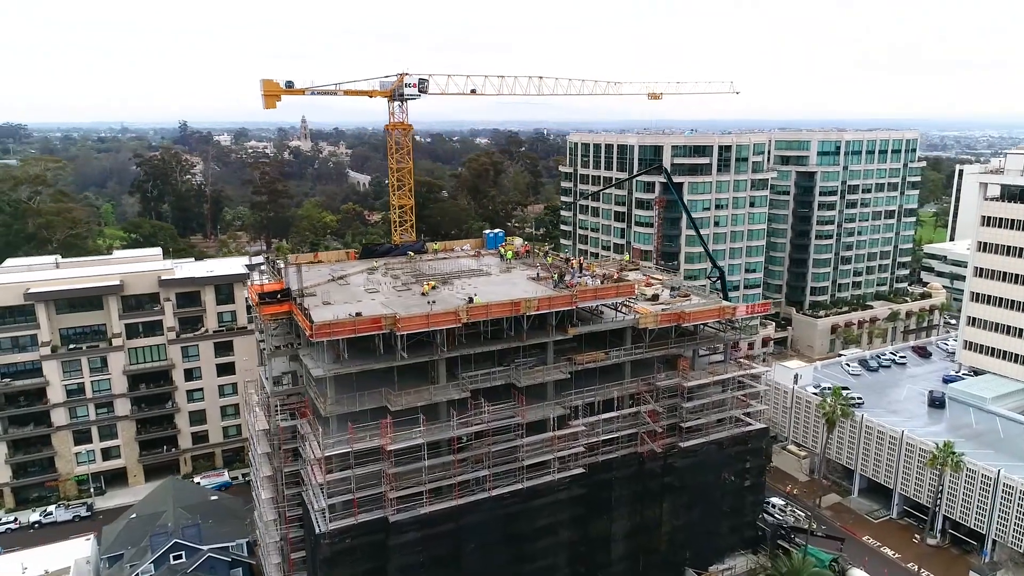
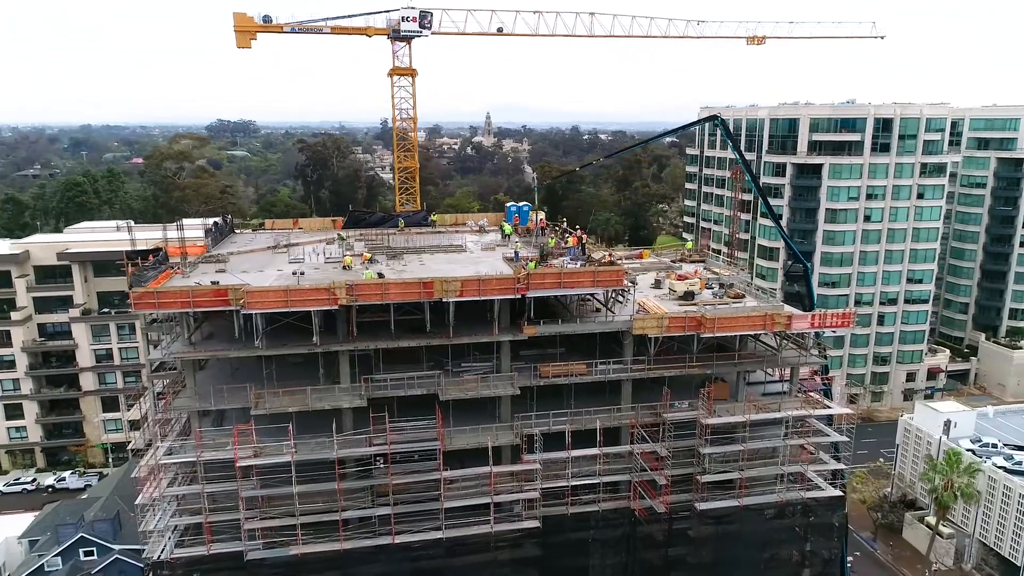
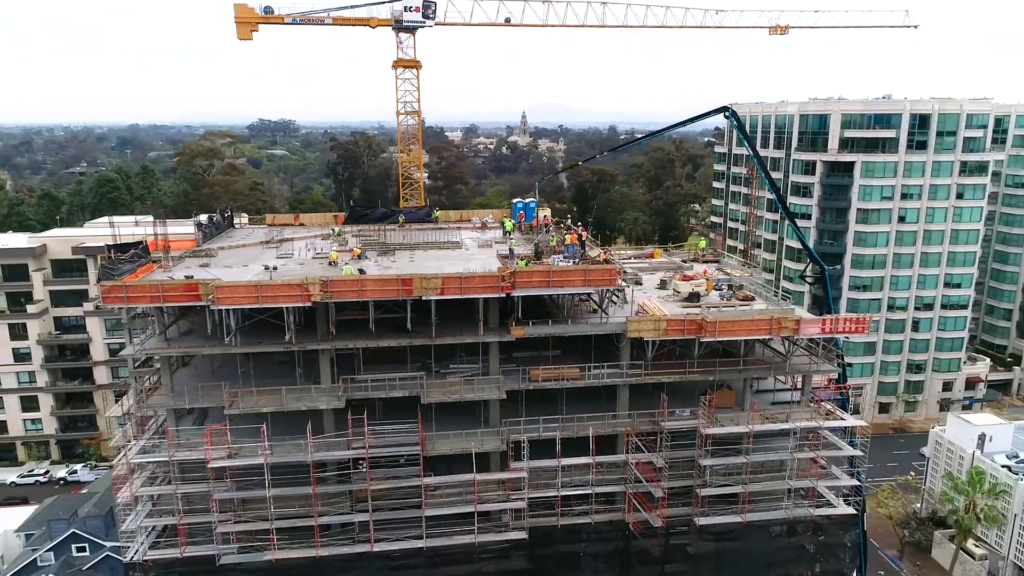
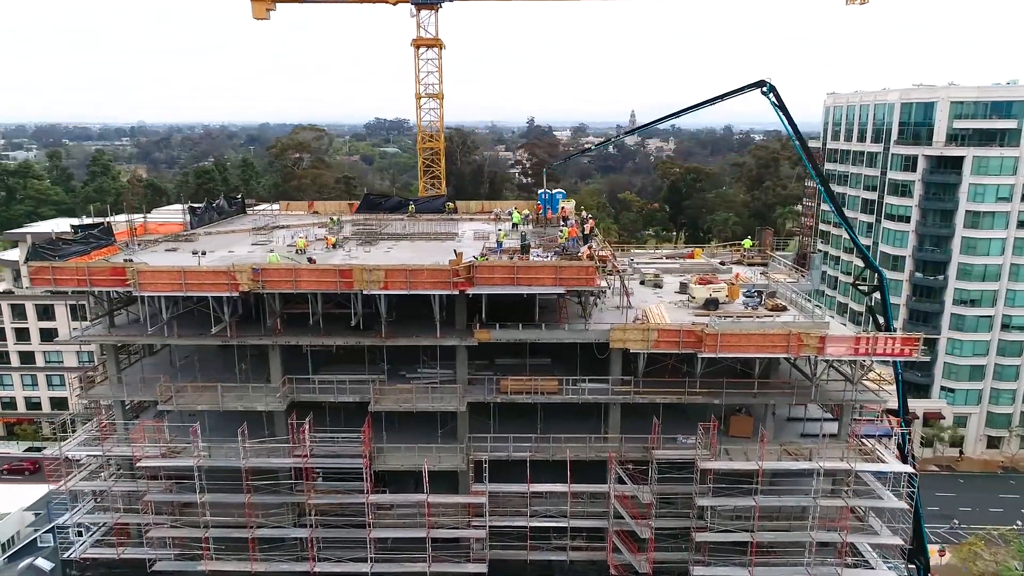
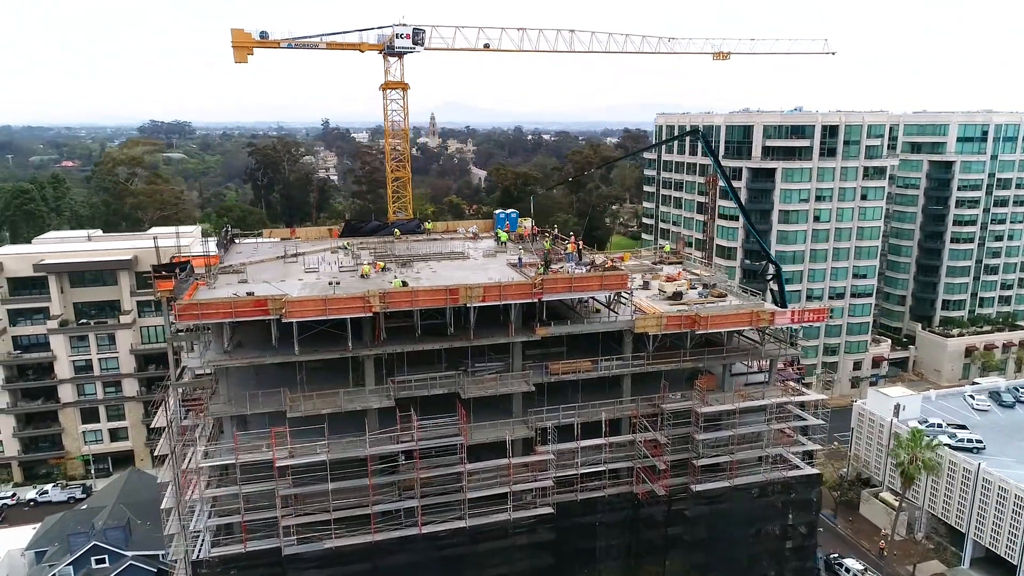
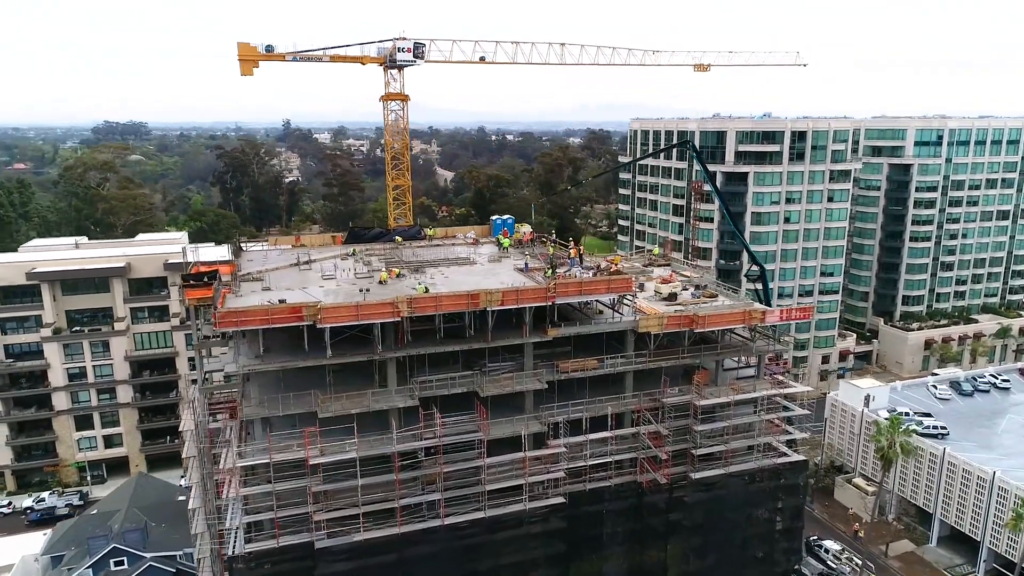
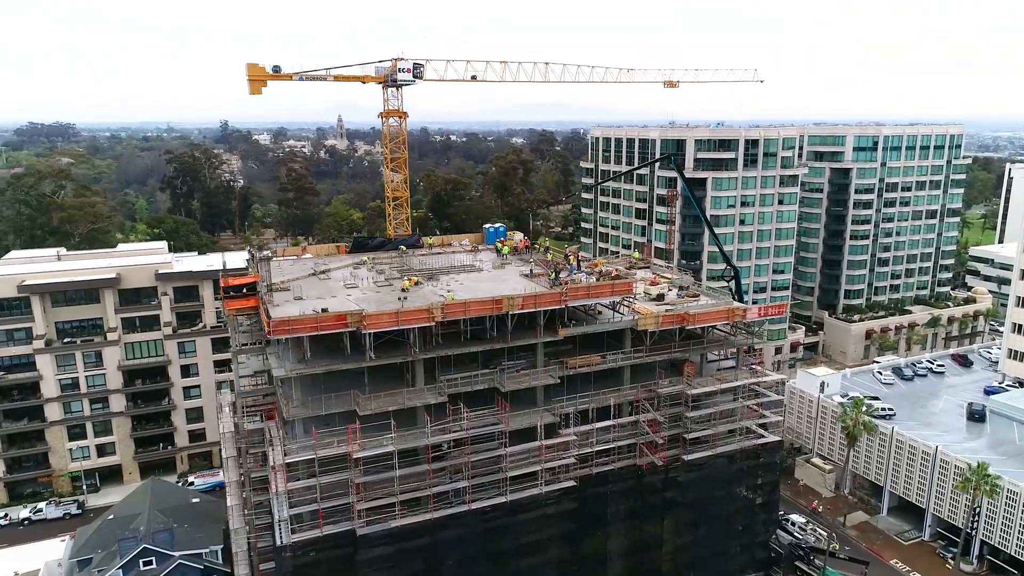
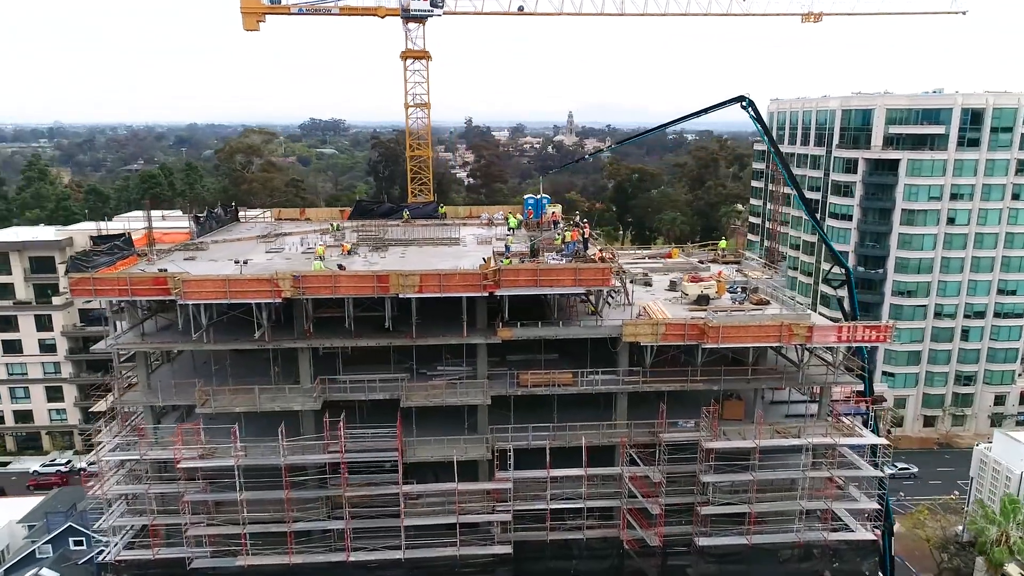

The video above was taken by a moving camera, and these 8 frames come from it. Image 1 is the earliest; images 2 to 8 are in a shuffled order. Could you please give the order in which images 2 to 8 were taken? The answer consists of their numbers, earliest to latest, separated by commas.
7, 6, 5, 2, 3, 8, 4
